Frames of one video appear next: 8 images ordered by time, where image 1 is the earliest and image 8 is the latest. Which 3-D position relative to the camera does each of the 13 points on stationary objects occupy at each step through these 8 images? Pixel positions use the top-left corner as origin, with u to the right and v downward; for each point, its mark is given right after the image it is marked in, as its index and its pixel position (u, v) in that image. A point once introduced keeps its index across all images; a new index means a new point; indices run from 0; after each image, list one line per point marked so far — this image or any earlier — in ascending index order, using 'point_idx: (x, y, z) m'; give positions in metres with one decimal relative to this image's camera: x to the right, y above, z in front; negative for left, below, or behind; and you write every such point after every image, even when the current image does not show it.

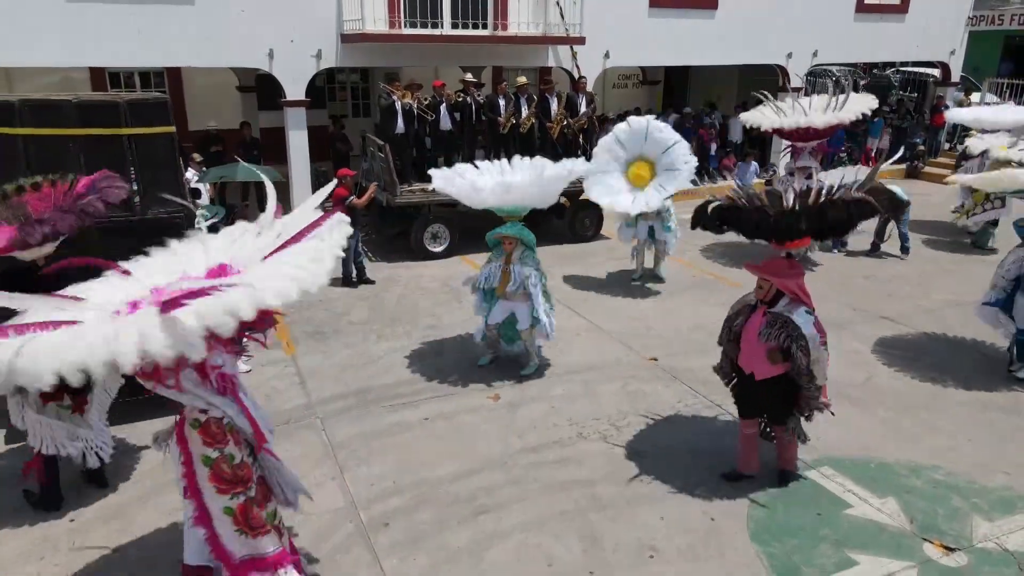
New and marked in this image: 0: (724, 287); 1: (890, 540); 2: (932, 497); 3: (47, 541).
0: (+2.8, 0.0, +9.3) m
1: (+2.4, -1.6, +4.5) m
2: (+2.9, -1.5, +4.9) m
3: (-3.0, -1.6, +4.5) m
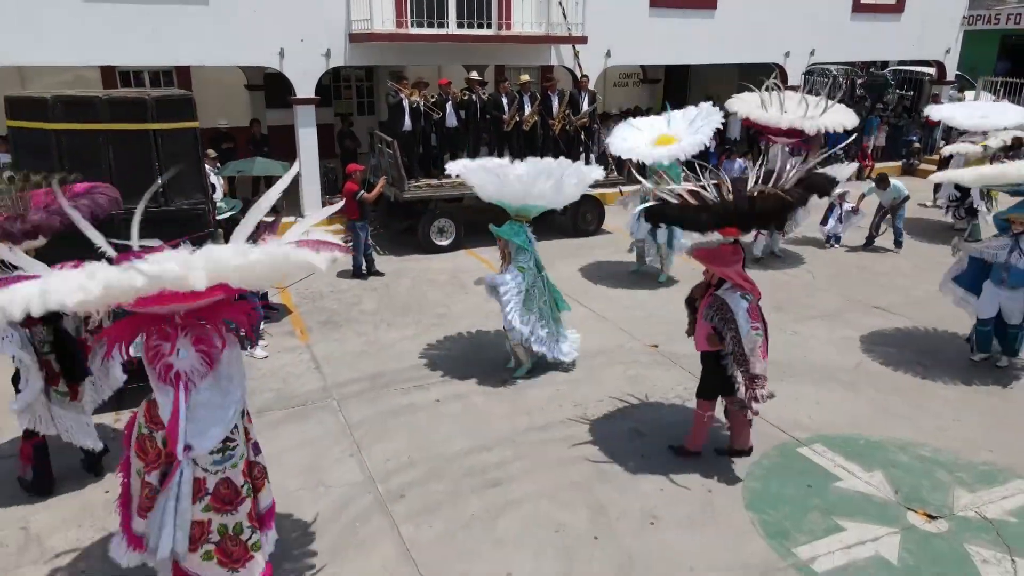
0: (+2.9, +0.1, +9.6) m
1: (+2.5, -1.5, +4.8) m
2: (+3.0, -1.4, +5.2) m
3: (-2.9, -1.5, +4.8) m
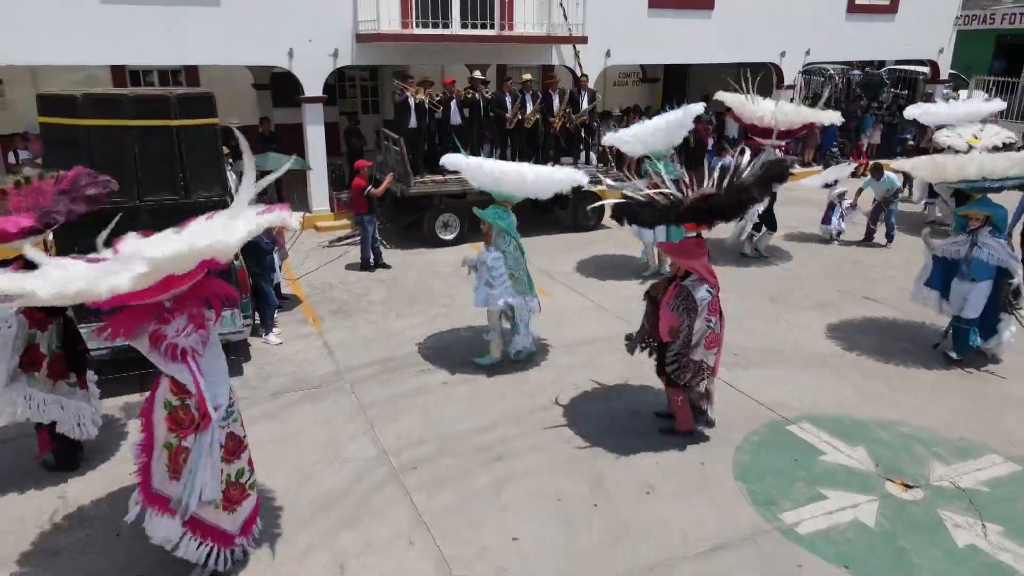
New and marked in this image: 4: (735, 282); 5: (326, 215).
0: (+2.9, +0.3, +10.0) m
1: (+2.5, -1.4, +5.1) m
2: (+3.0, -1.2, +5.6) m
3: (-2.9, -1.4, +5.2) m
4: (+3.0, +0.1, +9.5) m
5: (-3.1, +1.2, +11.9) m
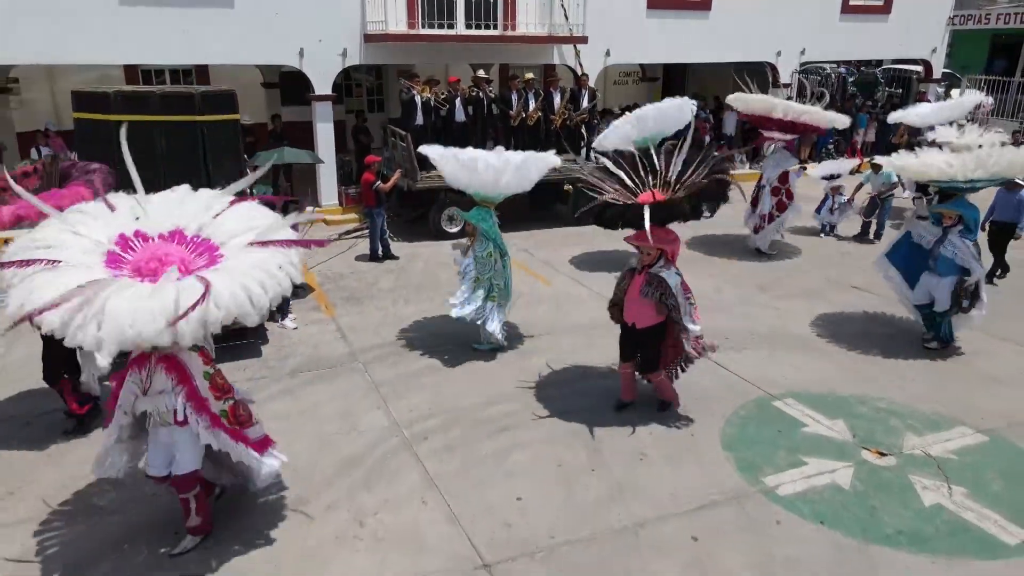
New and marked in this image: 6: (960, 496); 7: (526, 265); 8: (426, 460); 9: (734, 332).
0: (+3.0, +0.4, +10.4) m
1: (+2.6, -1.3, +5.6) m
2: (+3.1, -1.1, +6.0) m
3: (-2.9, -1.3, +5.6) m
4: (+3.0, +0.2, +9.9) m
5: (-3.1, +1.4, +12.3) m
6: (+3.2, -1.5, +5.0) m
7: (+0.2, +0.3, +10.3) m
8: (-0.7, -1.3, +5.5) m
9: (+2.5, -0.5, +7.9) m
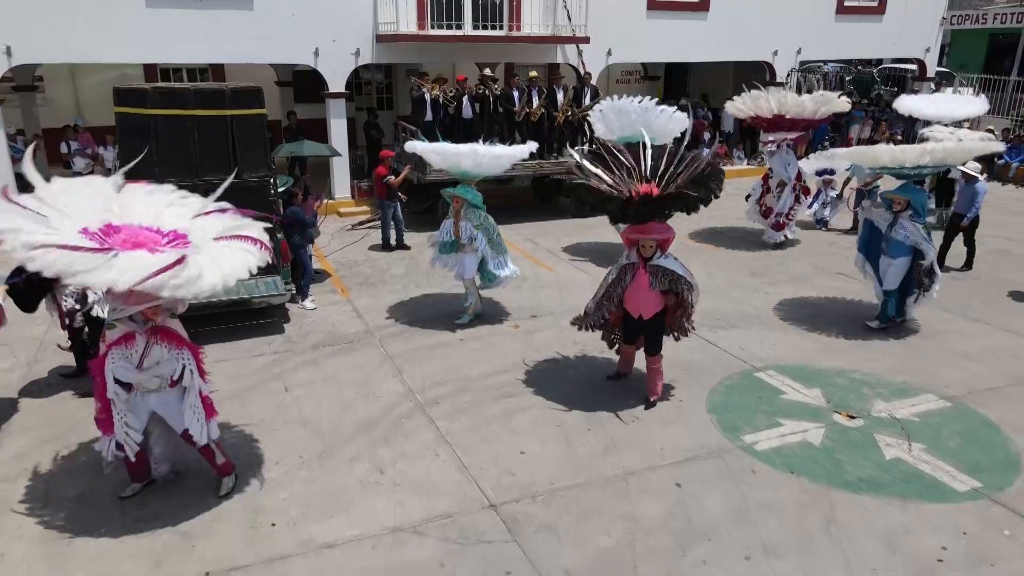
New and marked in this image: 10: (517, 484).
0: (+3.0, +0.6, +10.9) m
1: (+2.6, -1.1, +6.1) m
2: (+3.1, -0.9, +6.5) m
3: (-2.8, -1.1, +6.2) m
4: (+3.1, +0.4, +10.4) m
5: (-3.0, +1.6, +12.9) m
6: (+3.2, -1.3, +5.5) m
7: (+0.3, +0.5, +10.8) m
8: (-0.6, -1.1, +6.0) m
9: (+2.5, -0.3, +8.4) m
10: (0.0, -1.4, +5.2) m
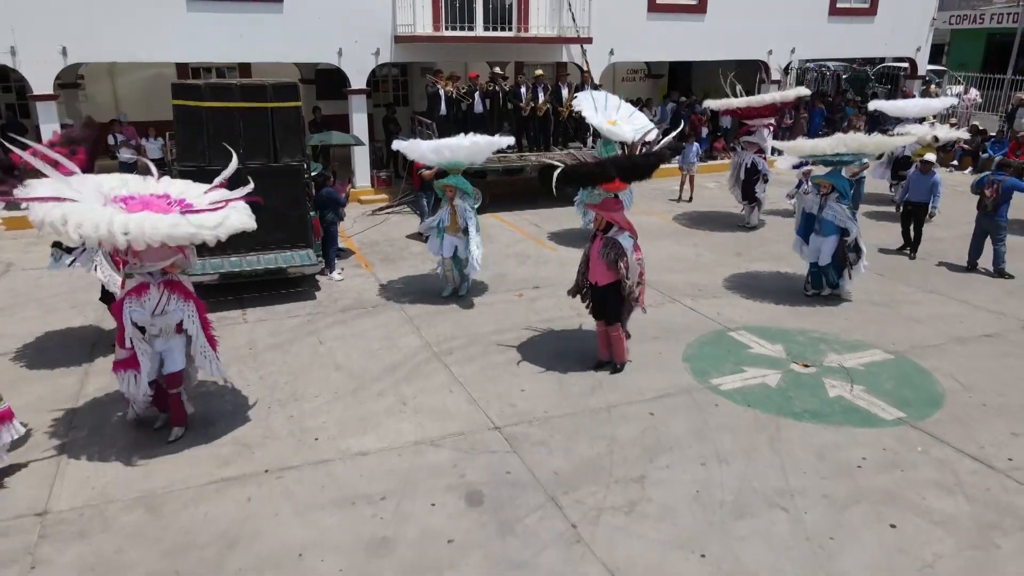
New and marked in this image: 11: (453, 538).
0: (+3.1, +0.9, +11.9) m
1: (+2.6, -0.7, +7.1) m
2: (+3.1, -0.6, +7.5) m
3: (-2.8, -0.7, +7.3) m
4: (+3.2, +0.8, +11.4) m
5: (-2.9, +1.9, +14.0) m
6: (+3.2, -0.9, +6.5) m
7: (+0.4, +0.9, +11.8) m
8: (-0.6, -0.8, +7.1) m
9: (+2.6, 0.0, +9.4) m
10: (0.0, -1.1, +6.2) m
11: (-0.4, -1.6, +4.6) m
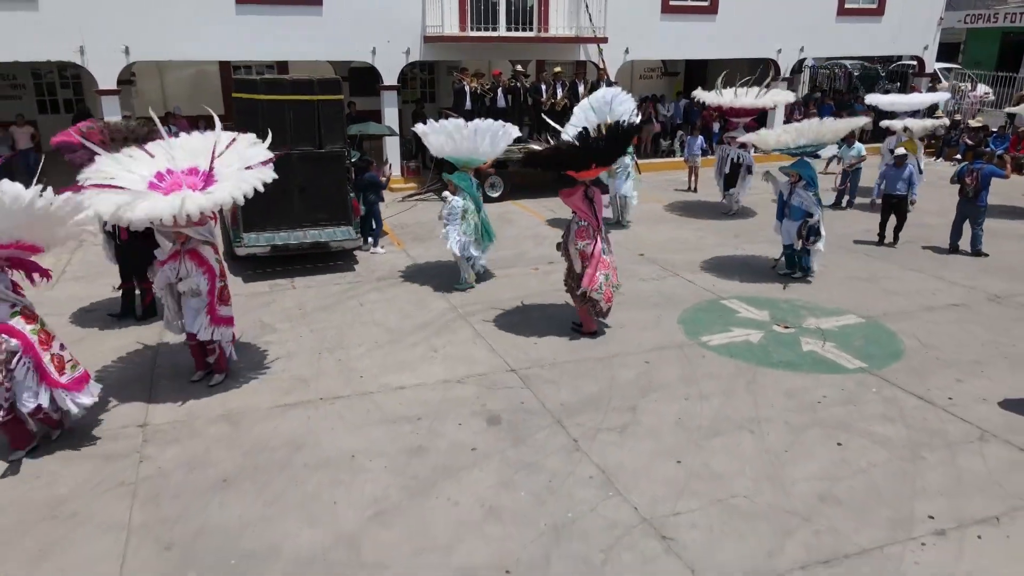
0: (+3.5, +1.2, +12.8) m
1: (+2.8, -0.4, +8.1) m
2: (+3.3, -0.3, +8.4) m
3: (-2.6, -0.3, +8.4) m
4: (+3.5, +1.1, +12.3) m
5: (-2.4, +2.3, +15.1) m
6: (+3.4, -0.6, +7.4) m
7: (+0.7, +1.2, +12.9) m
8: (-0.4, -0.4, +8.1) m
9: (+2.8, +0.4, +10.4) m
10: (+0.2, -0.7, +7.2) m
11: (-0.3, -1.3, +5.7) m
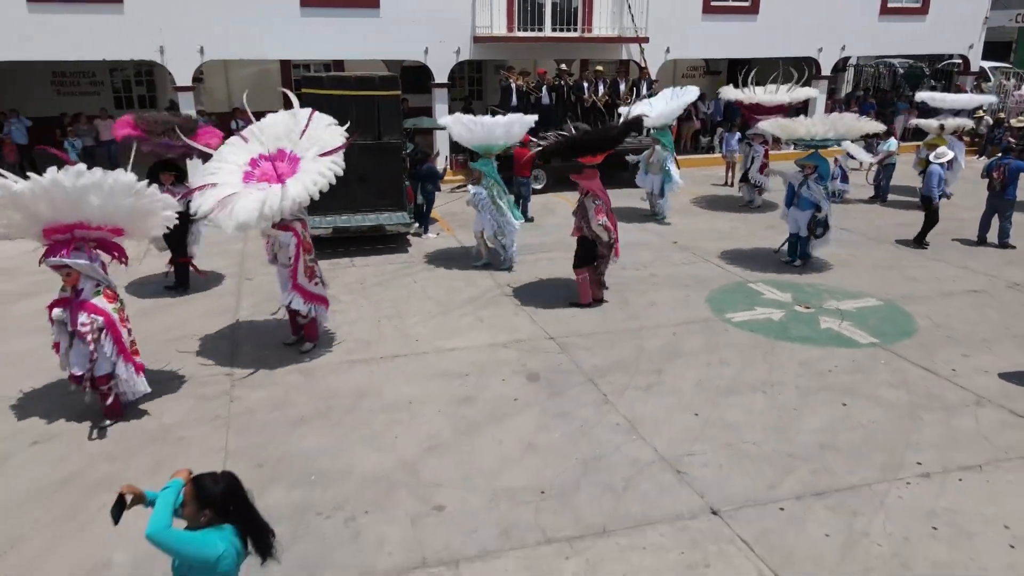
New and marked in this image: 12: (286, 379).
0: (+4.3, +1.4, +13.4) m
1: (+3.3, -0.2, +8.7) m
2: (+3.8, -0.1, +9.0) m
3: (-2.1, 0.0, +9.3) m
4: (+4.3, +1.3, +12.9) m
5: (-1.5, +2.7, +16.0) m
6: (+3.8, -0.4, +8.0) m
7: (+1.5, +1.5, +13.6) m
8: (+0.1, -0.2, +8.9) m
9: (+3.5, +0.6, +10.9) m
10: (+0.6, -0.5, +8.0) m
11: (0.0, -1.0, +6.5) m
12: (-2.2, -0.9, +6.9) m
